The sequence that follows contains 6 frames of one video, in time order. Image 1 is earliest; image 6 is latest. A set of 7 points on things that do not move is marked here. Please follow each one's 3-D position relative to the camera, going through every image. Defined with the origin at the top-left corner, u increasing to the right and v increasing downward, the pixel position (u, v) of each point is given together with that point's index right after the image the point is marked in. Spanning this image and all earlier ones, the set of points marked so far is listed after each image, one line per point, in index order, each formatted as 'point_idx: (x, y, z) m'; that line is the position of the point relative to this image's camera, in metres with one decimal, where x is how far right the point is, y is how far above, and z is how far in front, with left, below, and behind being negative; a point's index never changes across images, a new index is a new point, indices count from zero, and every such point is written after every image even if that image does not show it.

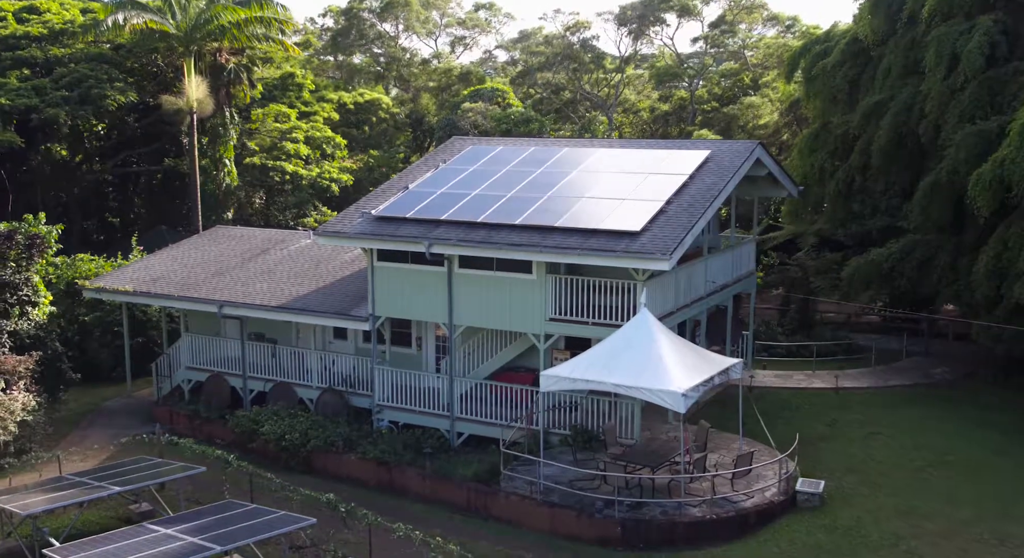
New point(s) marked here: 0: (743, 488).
0: (+3.7, -3.3, +16.4) m
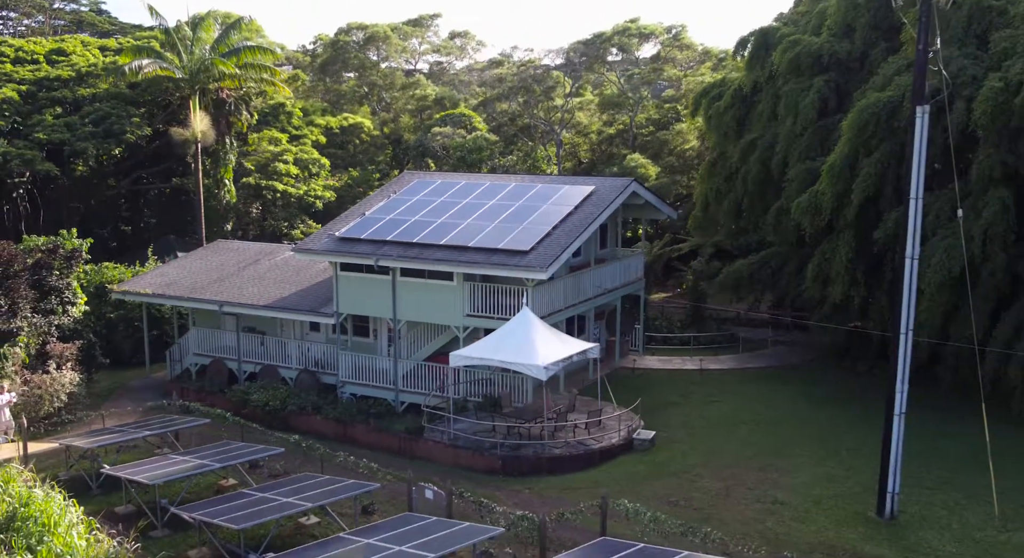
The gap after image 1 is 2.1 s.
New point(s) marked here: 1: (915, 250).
0: (+1.8, -3.4, +22.9) m
1: (+6.9, +0.5, +18.2) m
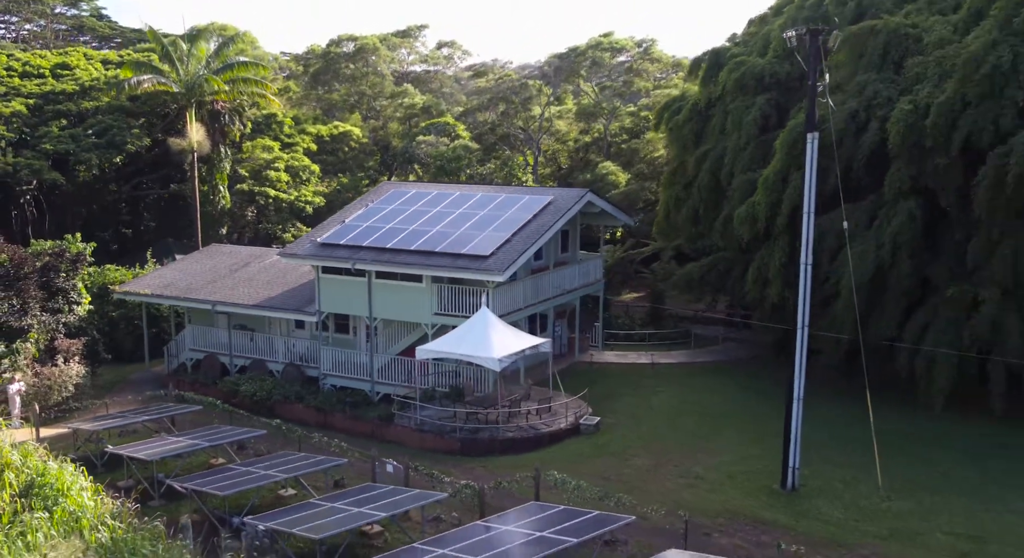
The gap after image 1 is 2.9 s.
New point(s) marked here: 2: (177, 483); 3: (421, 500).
0: (+0.8, -3.5, +25.7) m
1: (+5.9, +0.4, +21.0) m
2: (-6.4, -3.9, +19.7) m
3: (-1.6, -3.9, +18.3) m
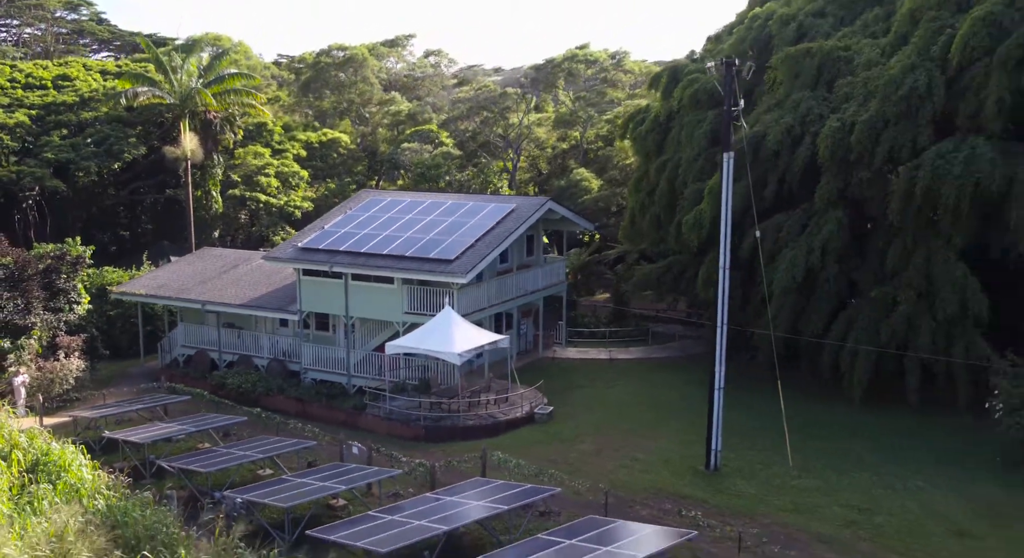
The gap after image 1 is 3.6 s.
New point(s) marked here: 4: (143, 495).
0: (-0.2, -3.5, +28.2) m
1: (+4.9, +0.4, +23.6) m
2: (-7.4, -3.9, +22.3) m
3: (-2.7, -3.9, +20.9) m
4: (-6.7, -3.9, +18.8) m
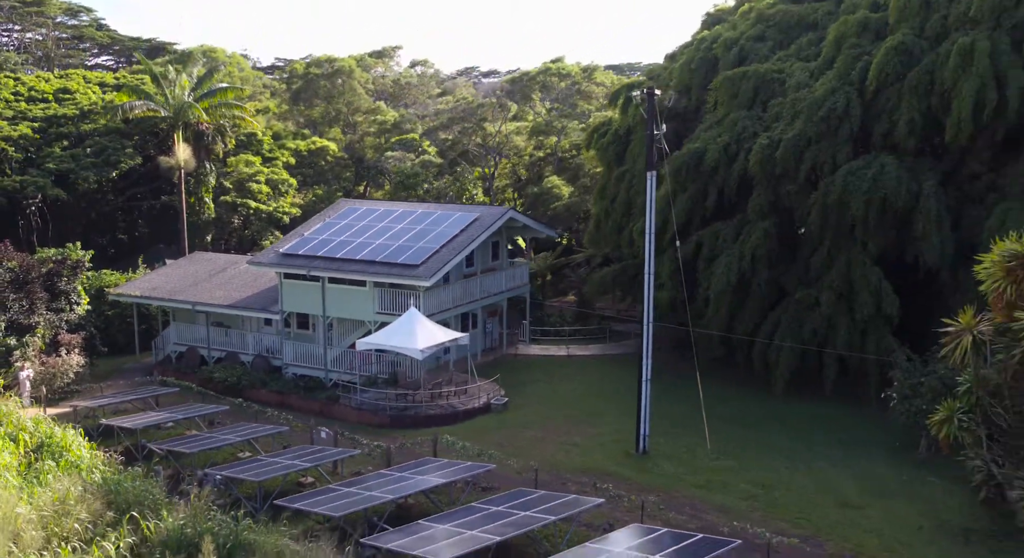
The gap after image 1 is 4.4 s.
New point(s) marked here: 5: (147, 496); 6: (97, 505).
0: (-1.5, -3.6, +31.2) m
1: (+3.6, +0.3, +26.5) m
2: (-8.7, -4.0, +25.3) m
3: (-3.9, -4.0, +23.8) m
4: (-7.9, -4.0, +21.8) m
5: (-6.8, -4.0, +19.3) m
6: (-7.4, -4.0, +18.6) m
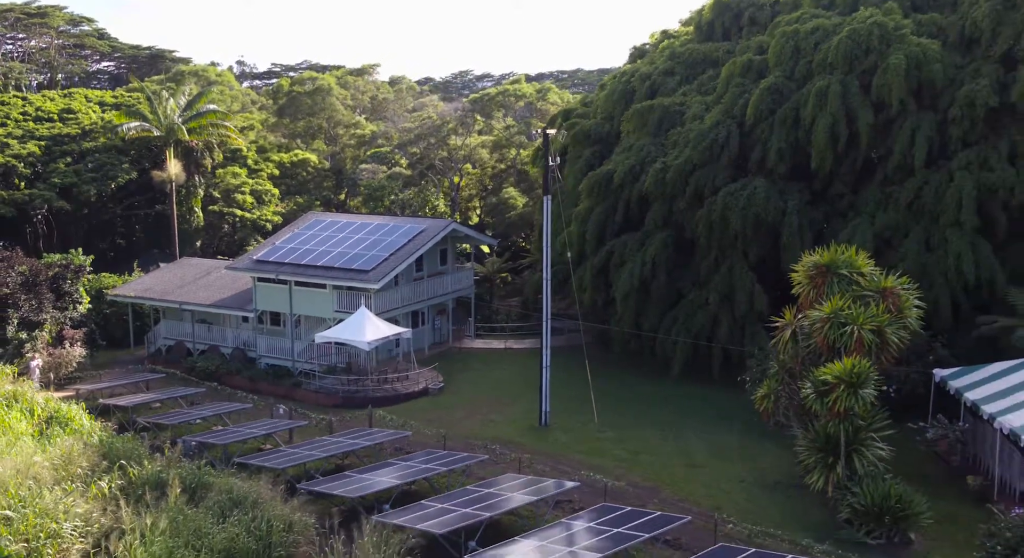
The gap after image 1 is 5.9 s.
0: (-3.8, -3.8, +36.9) m
1: (+1.3, +0.1, +32.3) m
2: (-11.0, -4.2, +31.0) m
3: (-6.3, -4.2, +29.6) m
4: (-10.3, -4.1, +27.6) m
5: (-9.1, -4.1, +25.1) m
6: (-9.8, -4.2, +24.4) m
